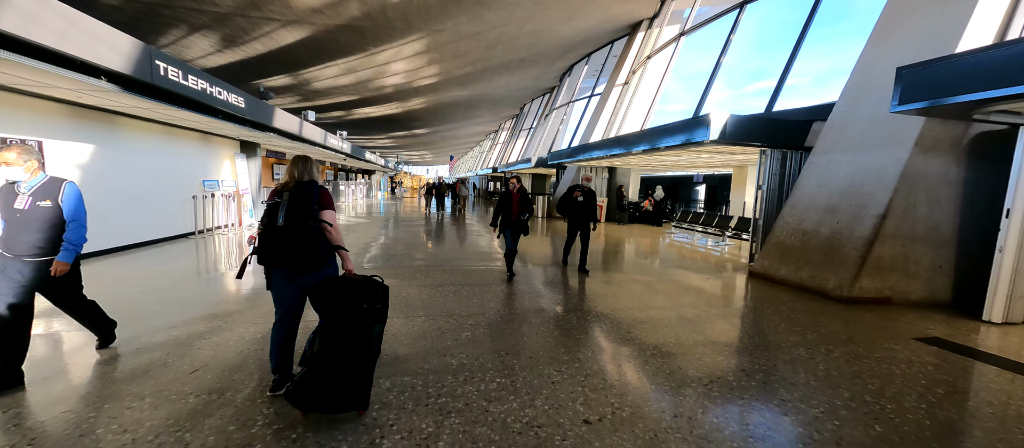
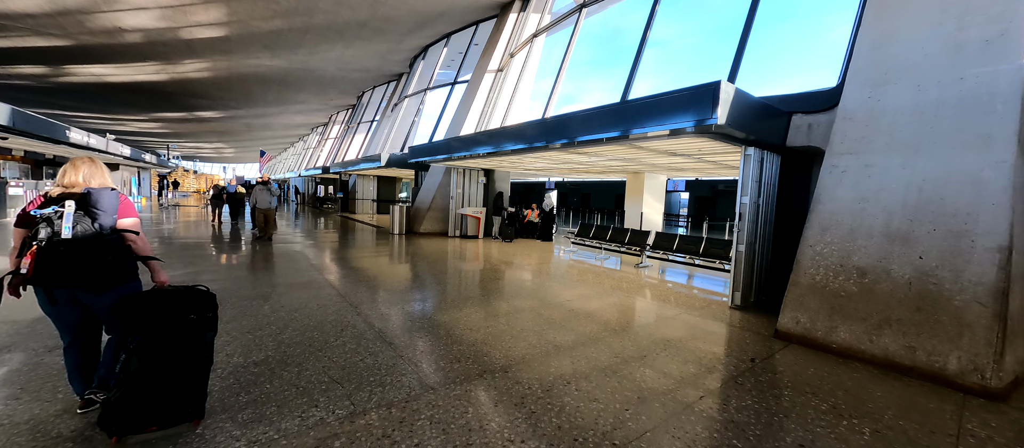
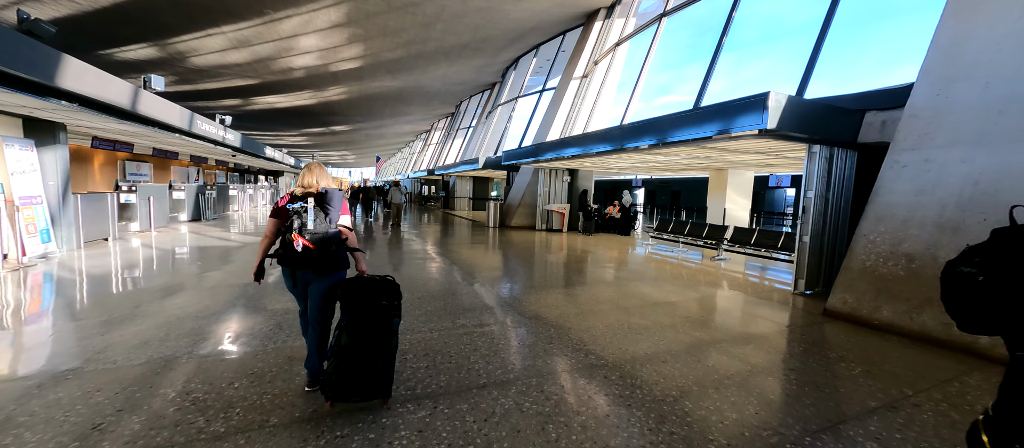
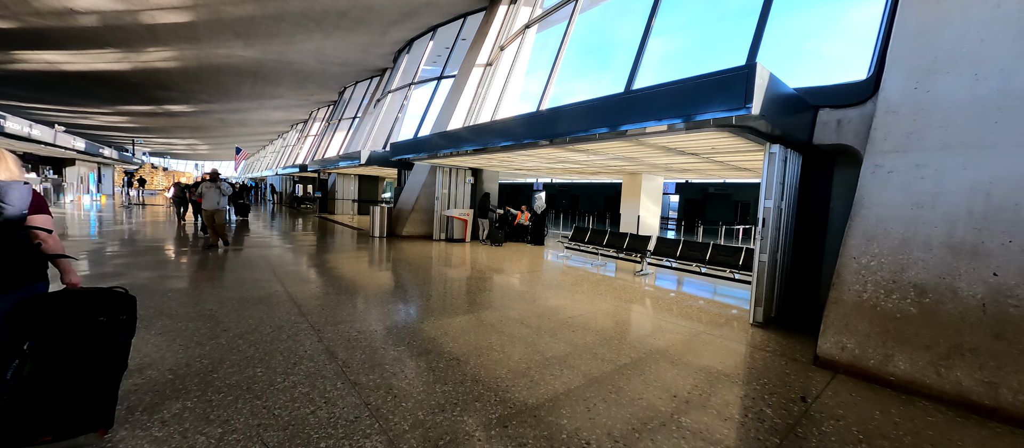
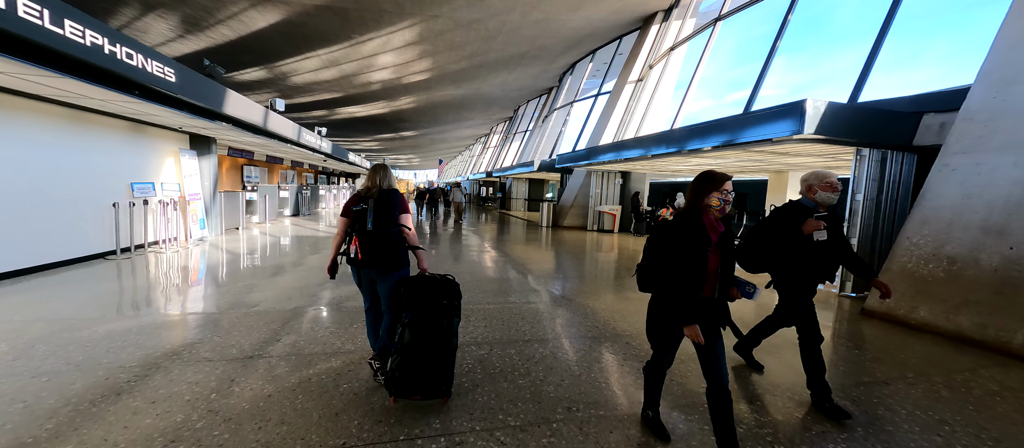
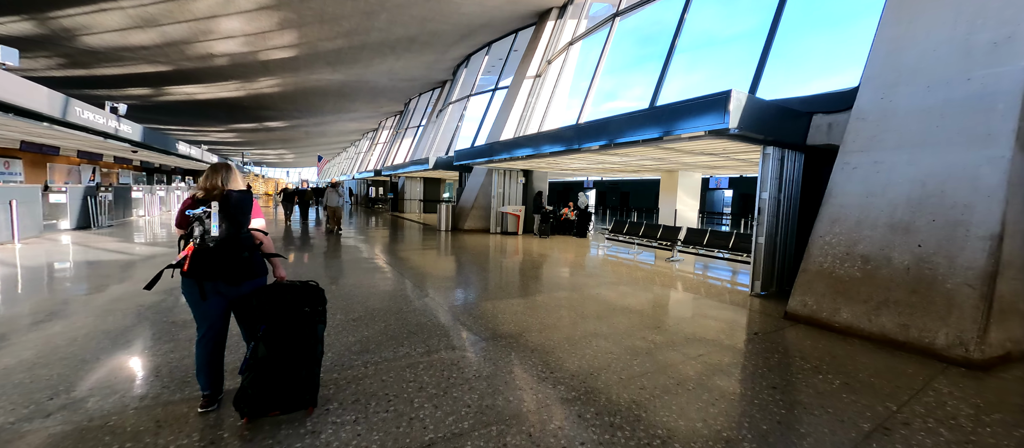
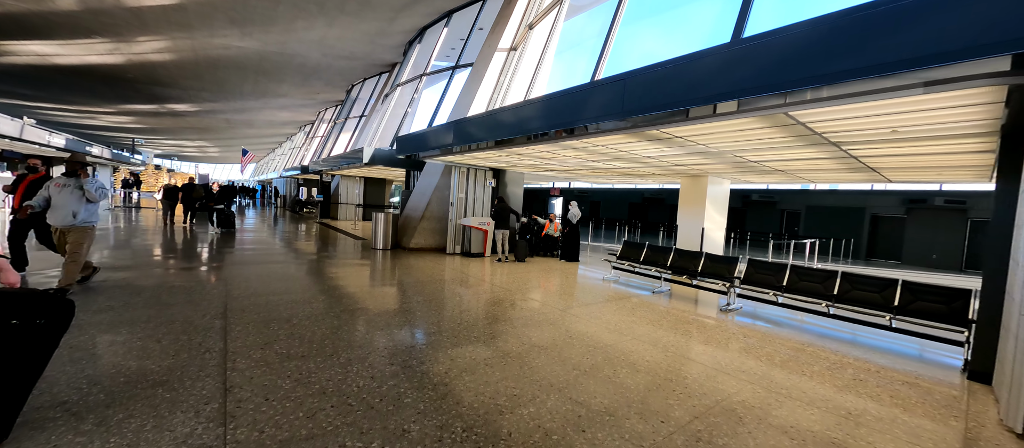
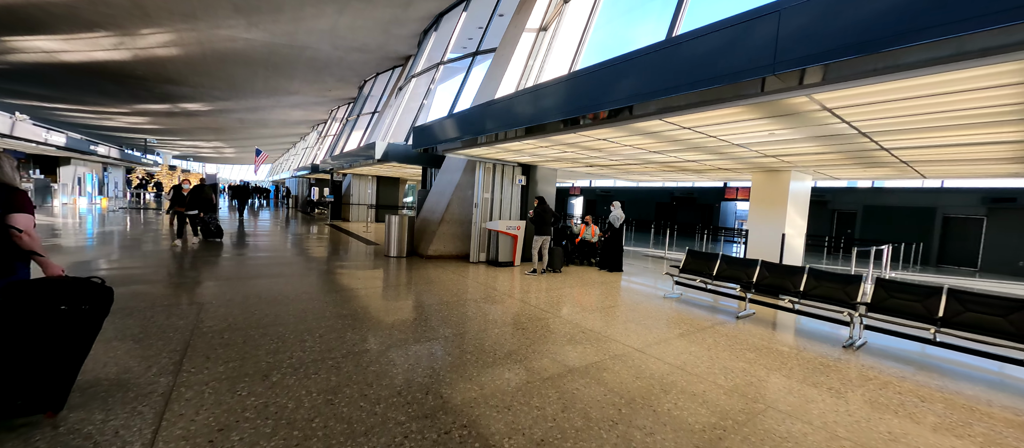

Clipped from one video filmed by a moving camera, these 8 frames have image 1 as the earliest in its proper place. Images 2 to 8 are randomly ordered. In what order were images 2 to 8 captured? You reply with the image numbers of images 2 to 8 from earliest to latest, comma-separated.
5, 3, 6, 2, 4, 7, 8
